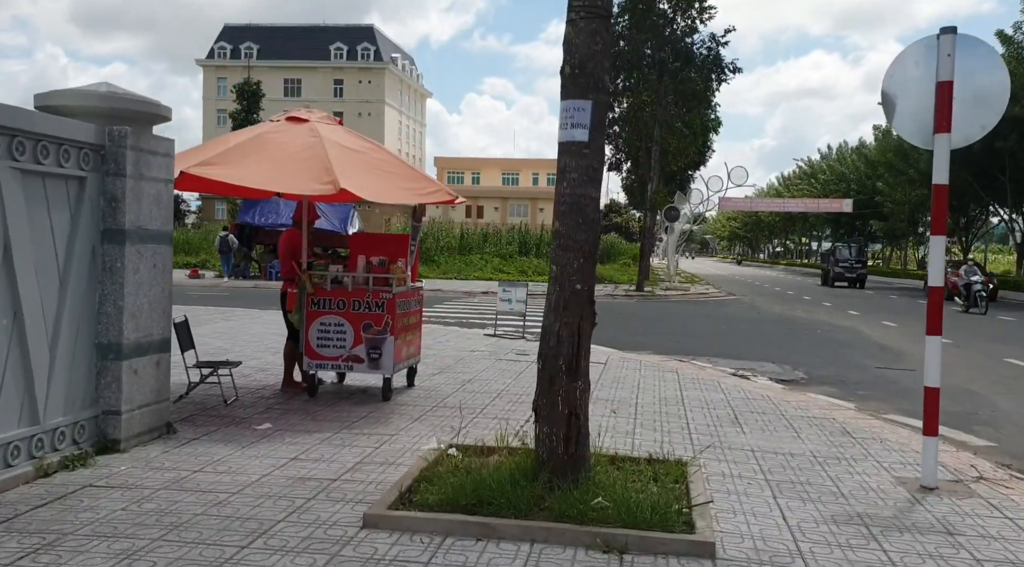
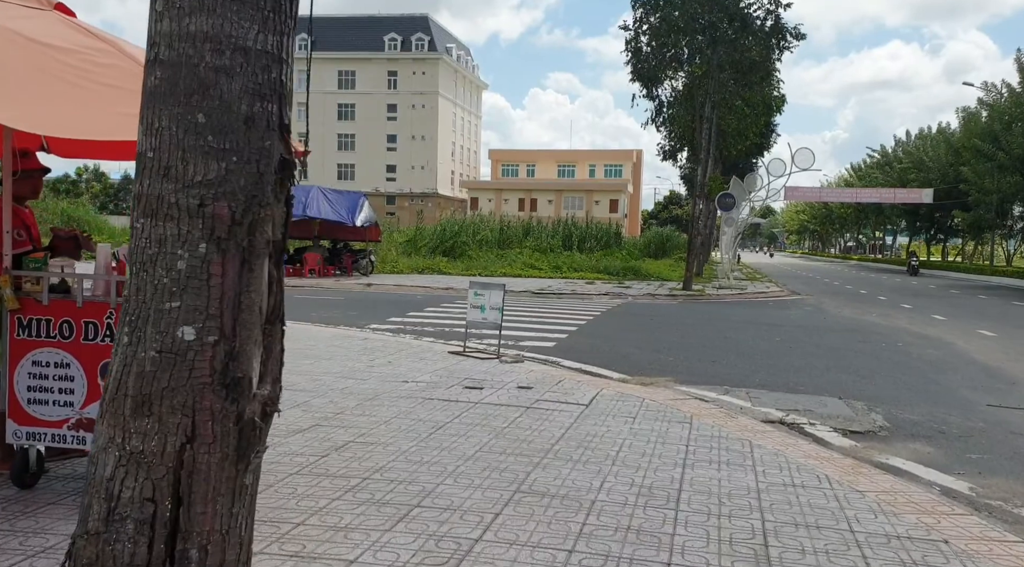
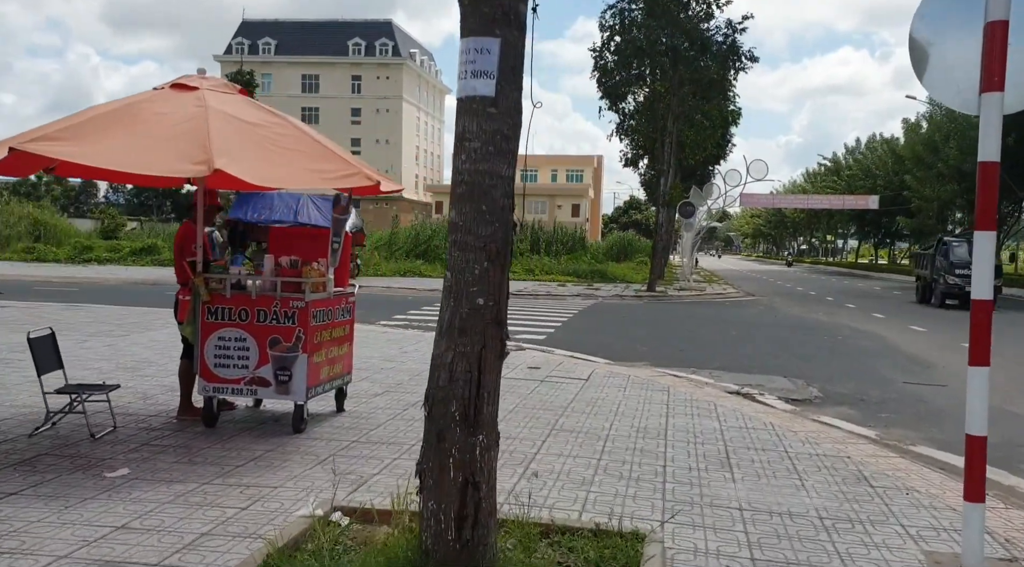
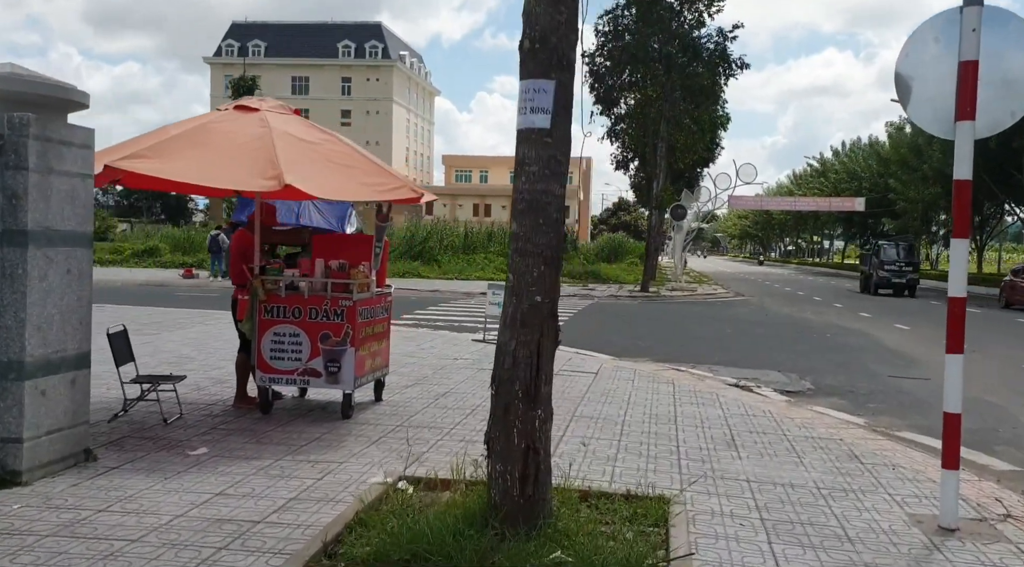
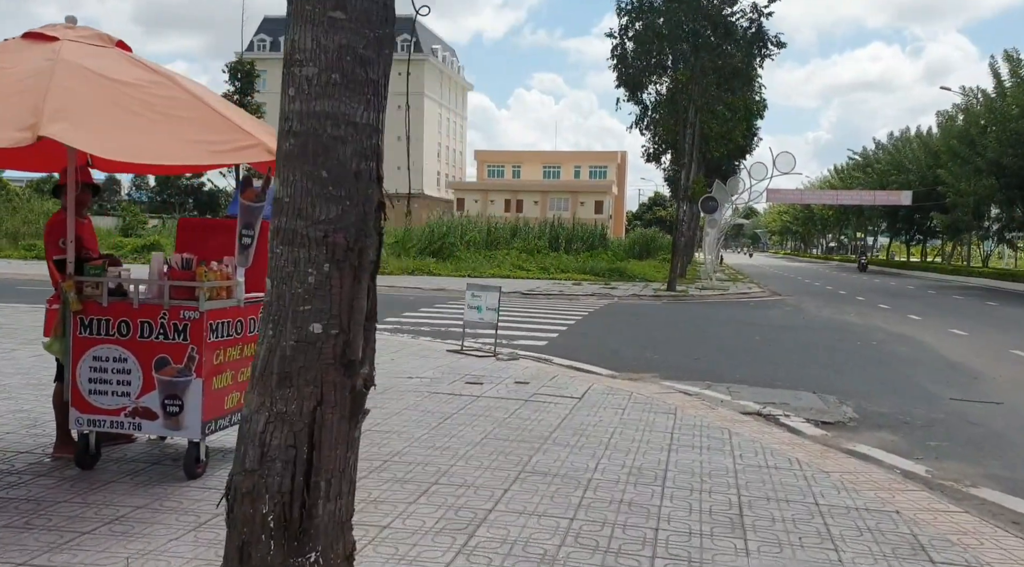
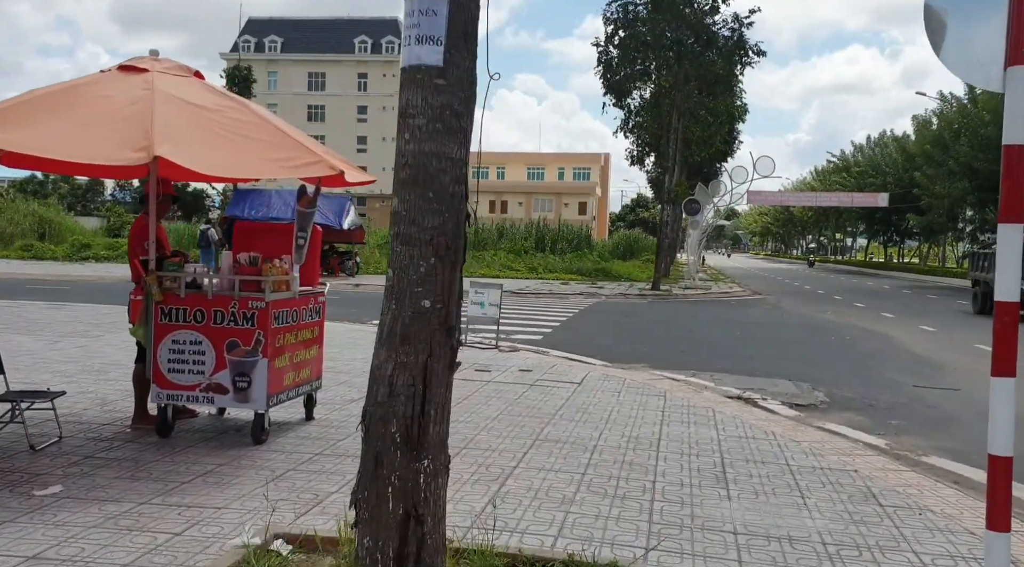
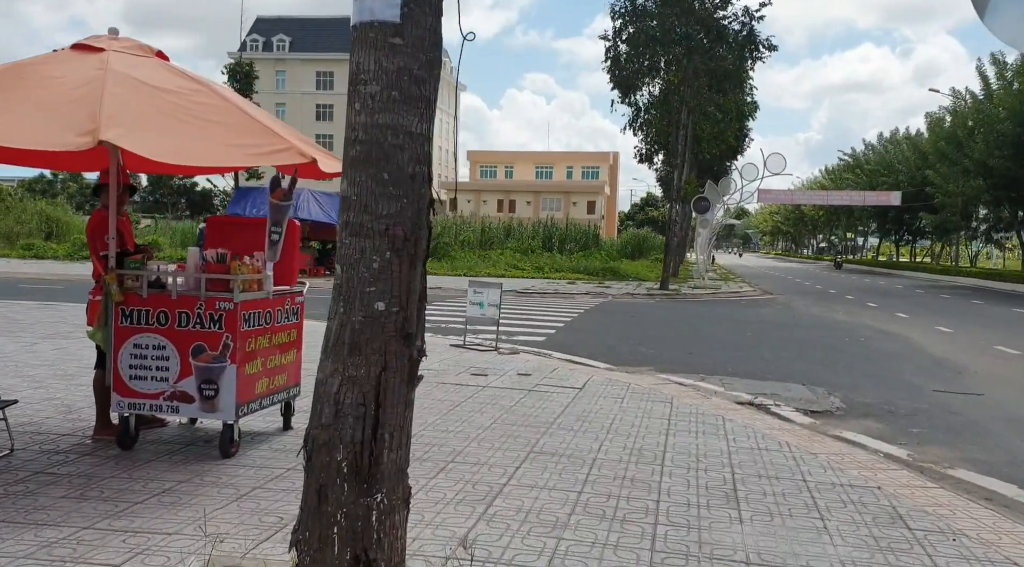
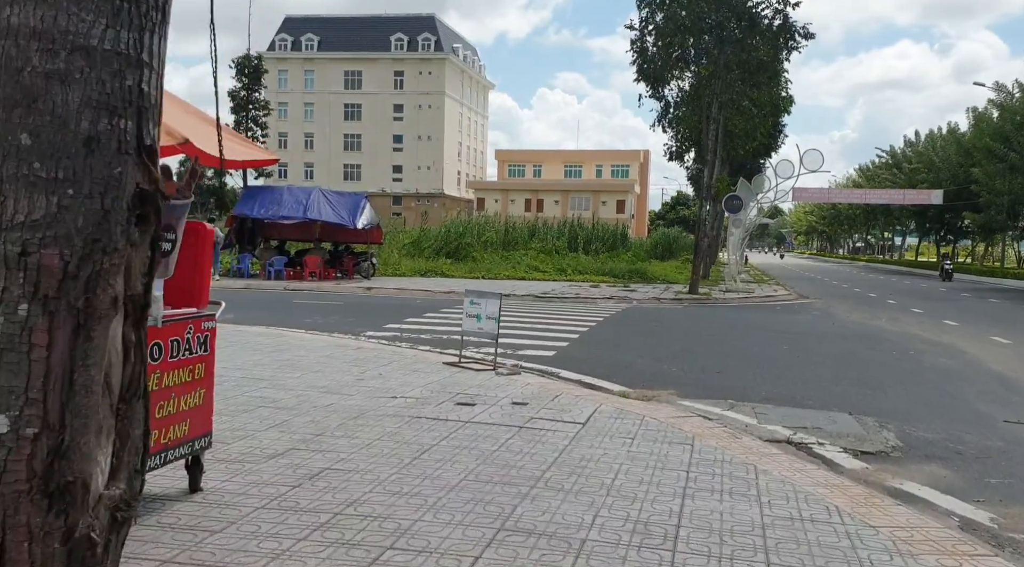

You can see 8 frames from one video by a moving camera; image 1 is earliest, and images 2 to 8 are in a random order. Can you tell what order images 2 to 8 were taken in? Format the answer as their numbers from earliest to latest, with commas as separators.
4, 3, 6, 7, 5, 2, 8
